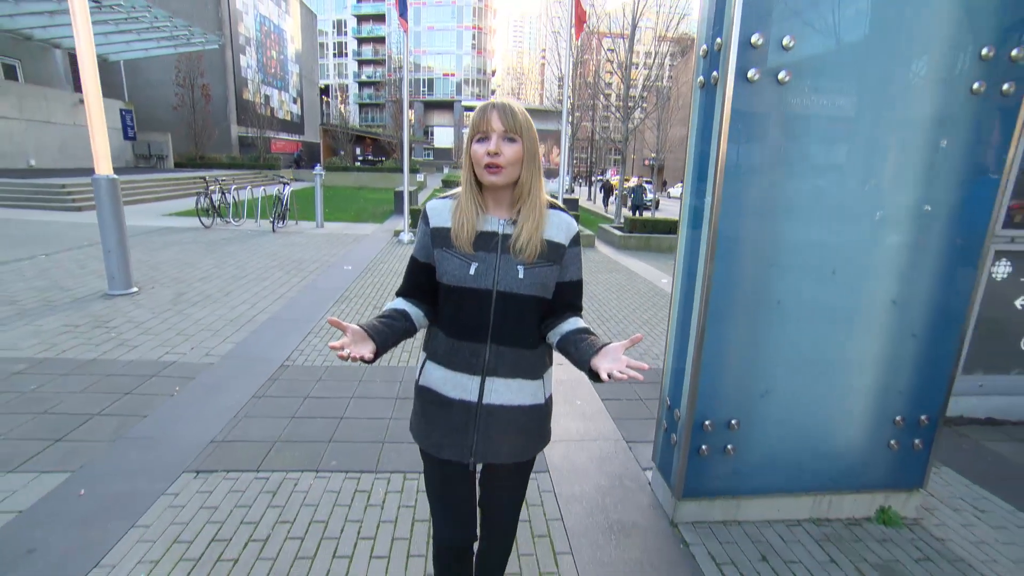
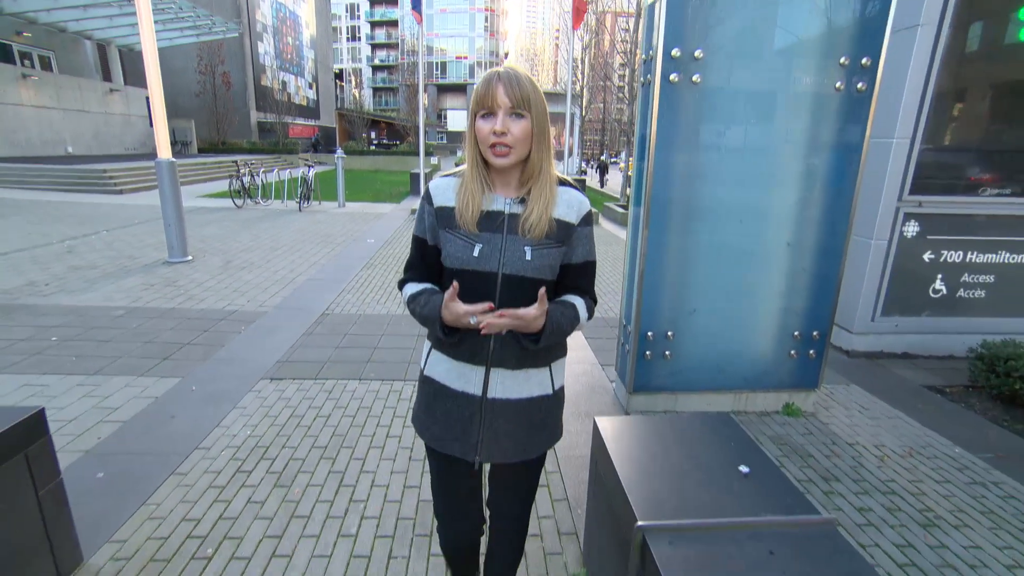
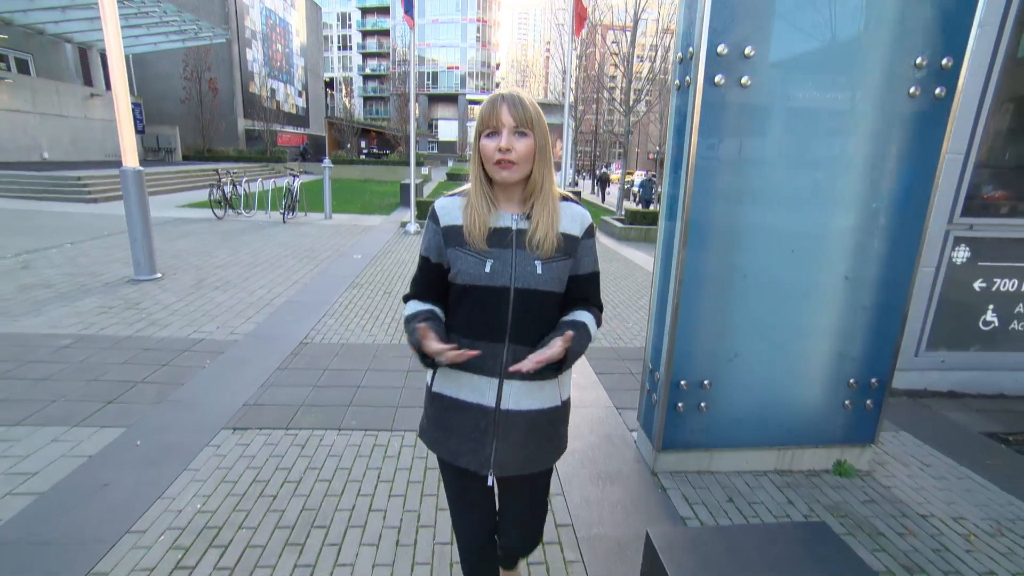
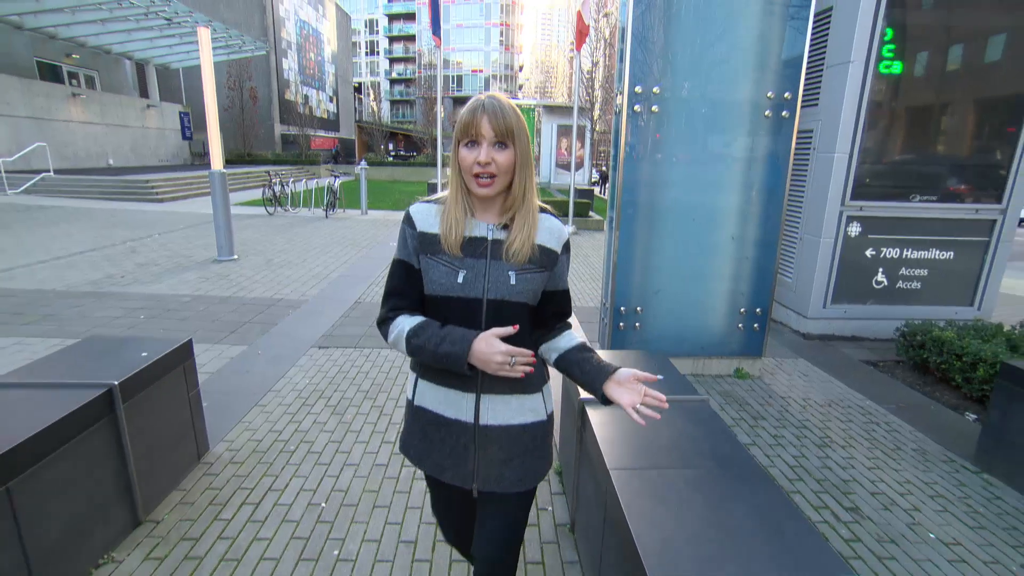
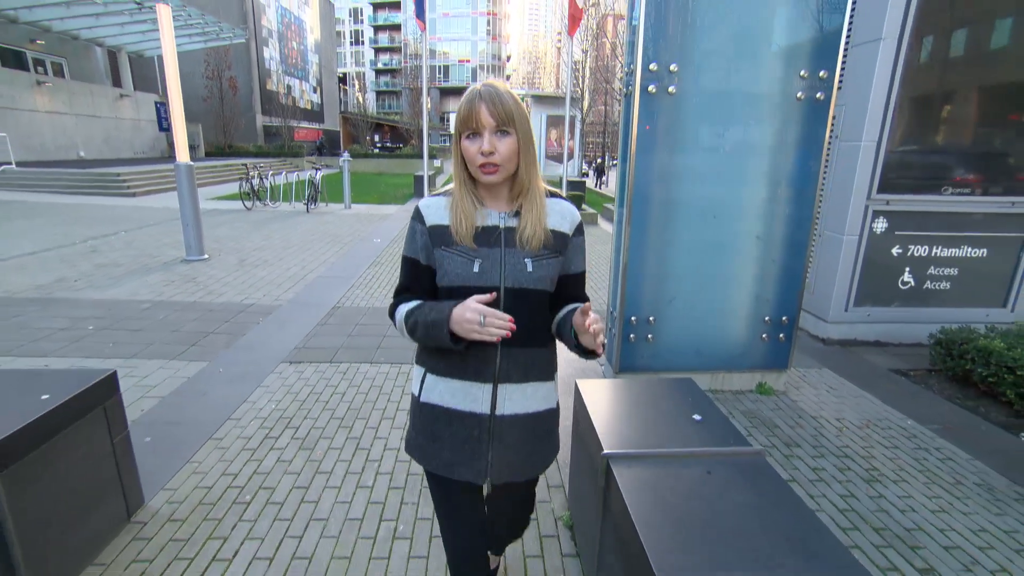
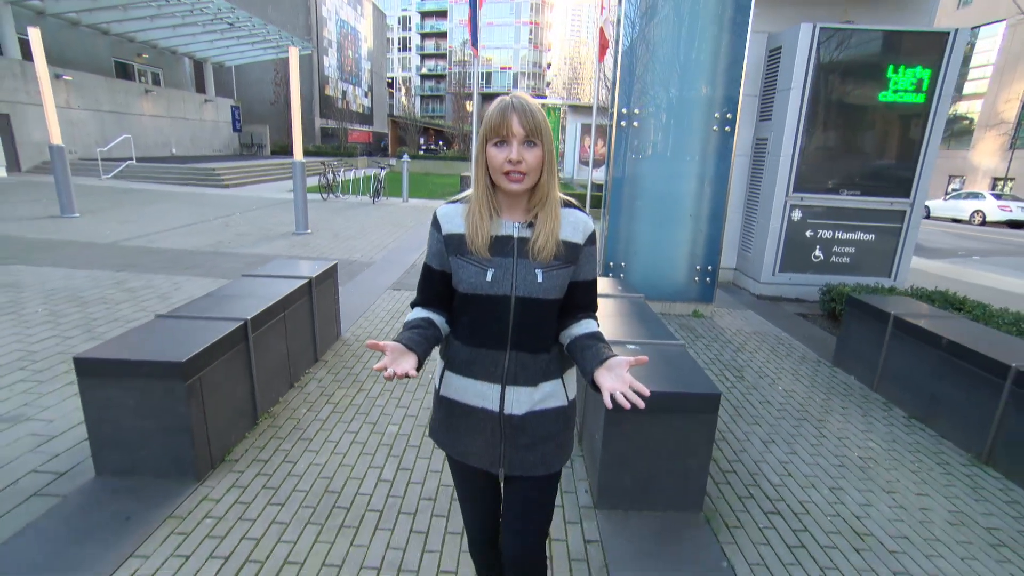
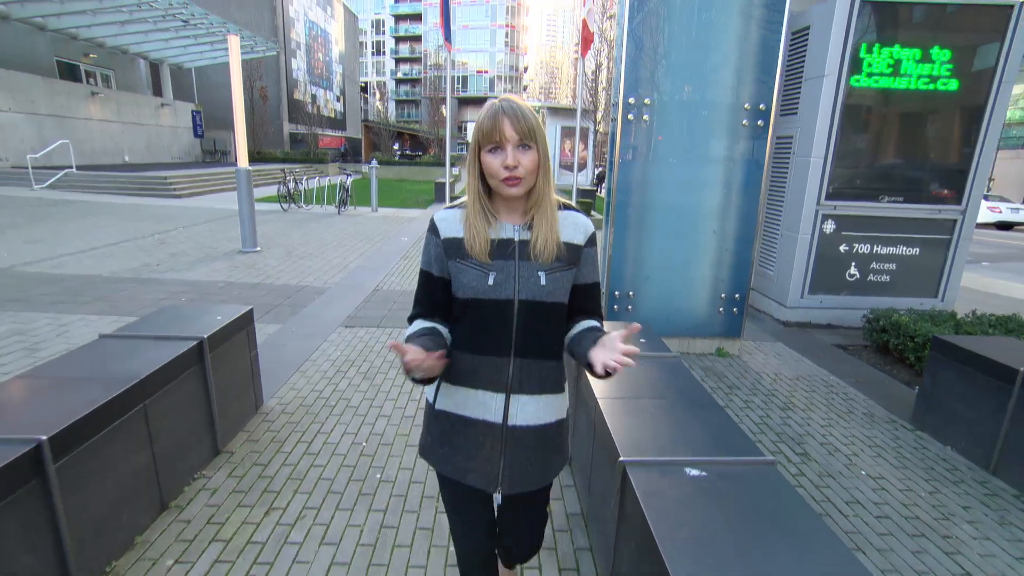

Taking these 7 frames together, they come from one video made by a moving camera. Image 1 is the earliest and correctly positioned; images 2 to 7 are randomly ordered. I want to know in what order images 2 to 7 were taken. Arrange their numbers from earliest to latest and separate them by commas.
3, 2, 5, 4, 7, 6
